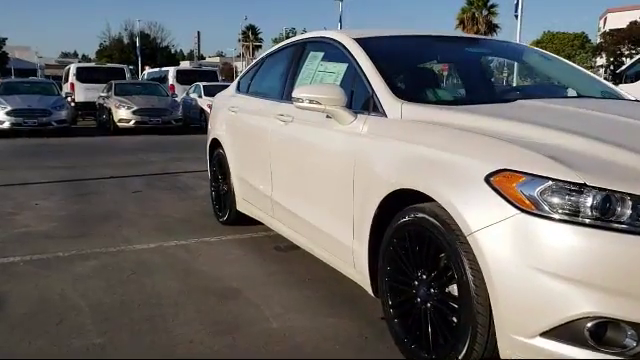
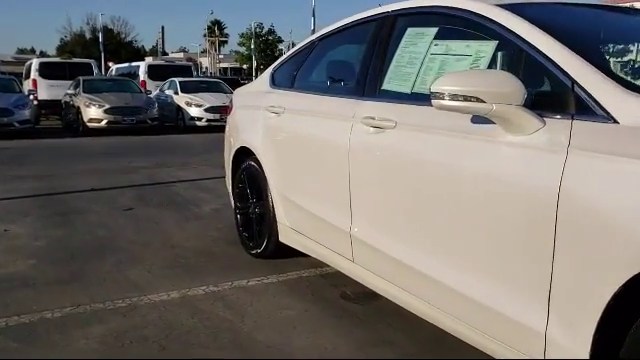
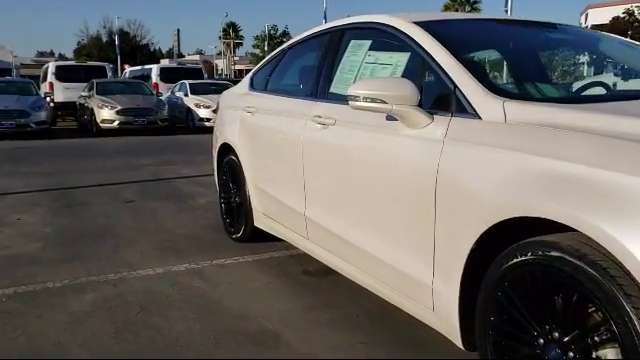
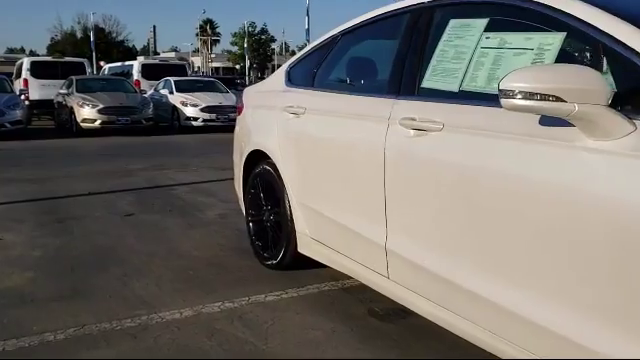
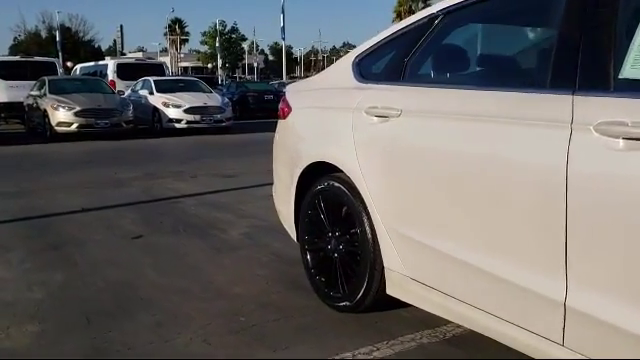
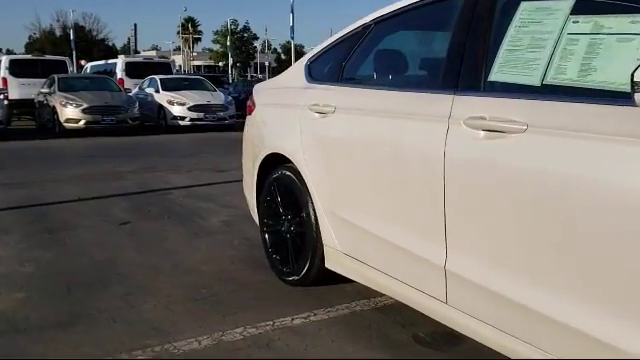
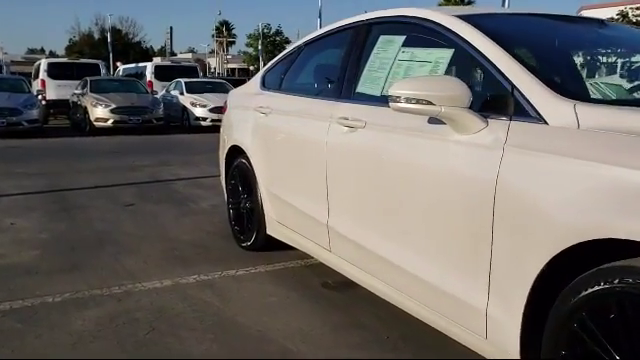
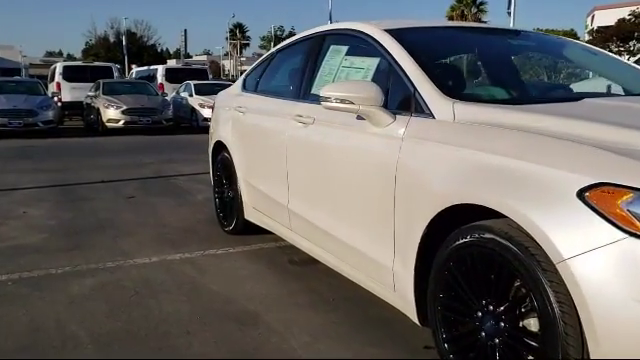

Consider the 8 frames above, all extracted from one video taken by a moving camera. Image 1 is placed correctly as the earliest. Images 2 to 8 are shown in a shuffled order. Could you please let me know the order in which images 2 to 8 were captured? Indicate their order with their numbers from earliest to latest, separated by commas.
8, 3, 7, 2, 4, 6, 5
